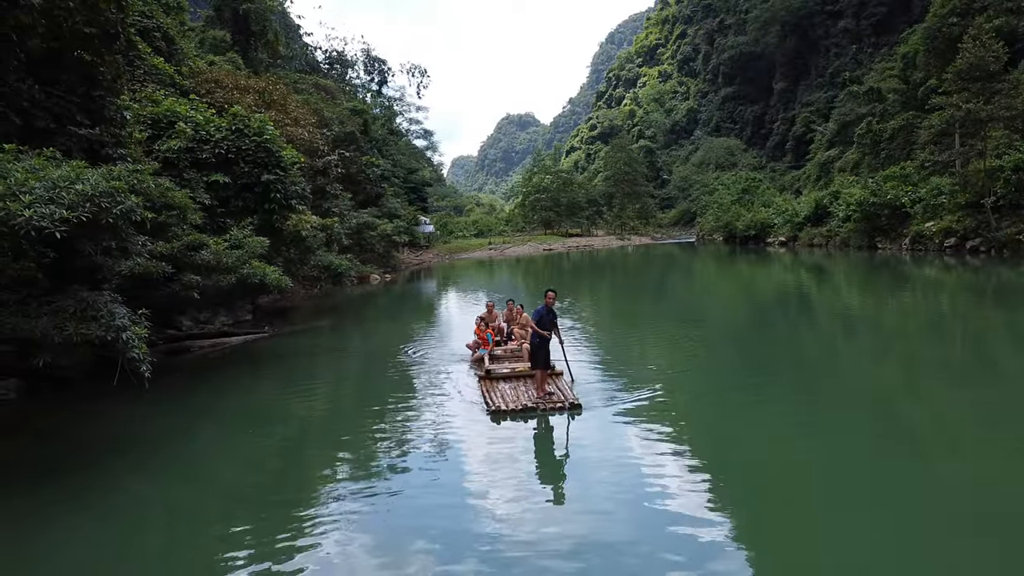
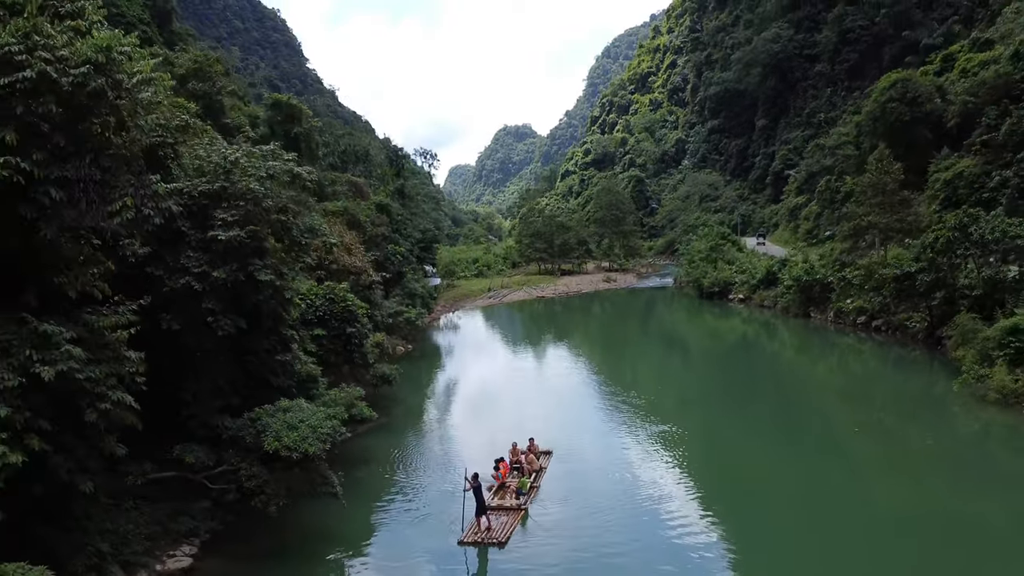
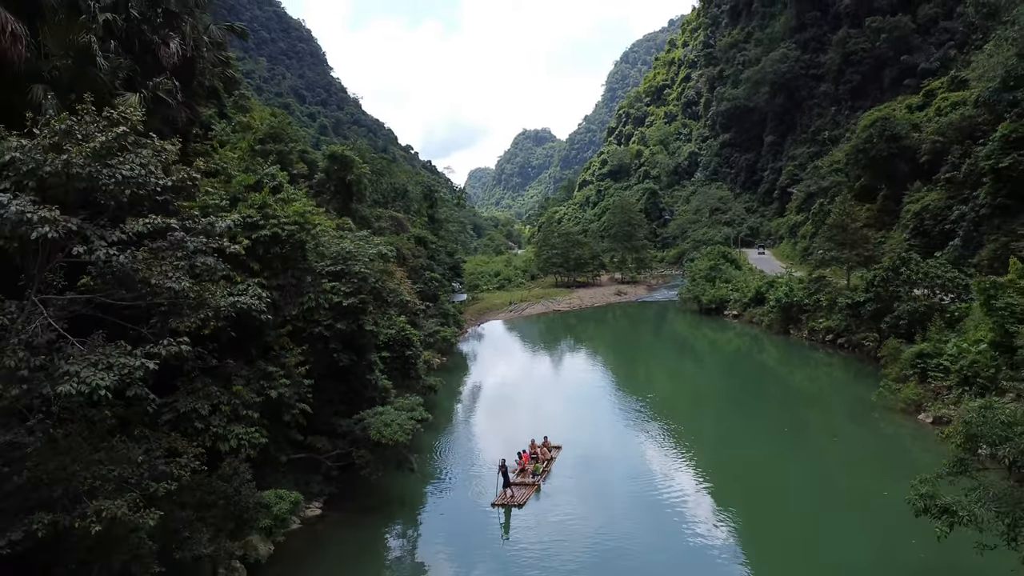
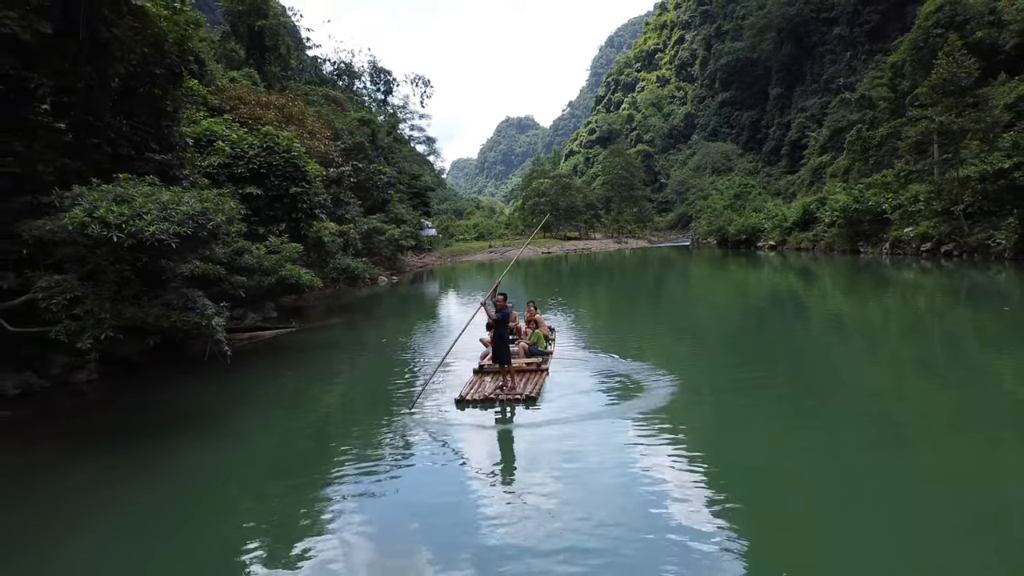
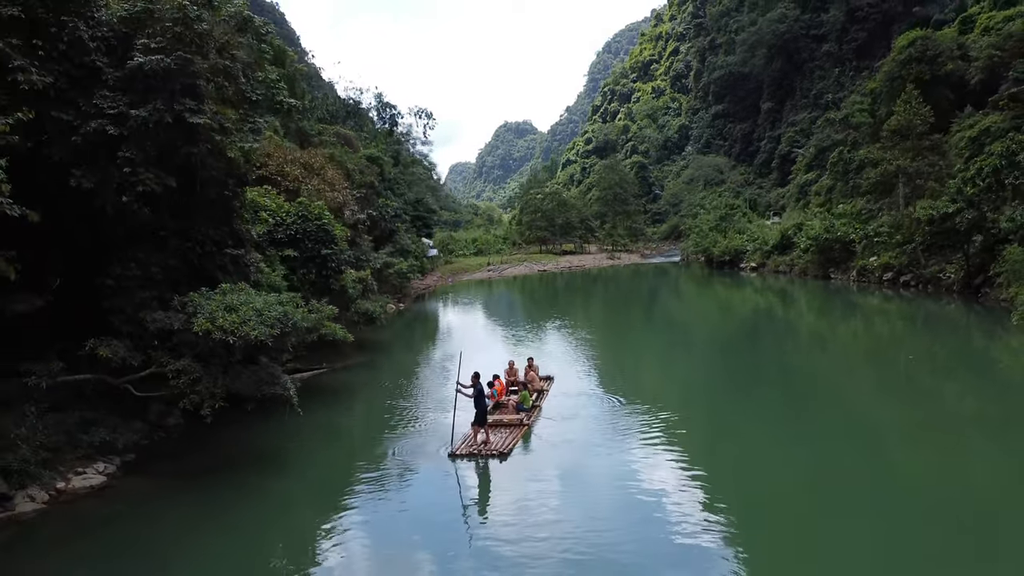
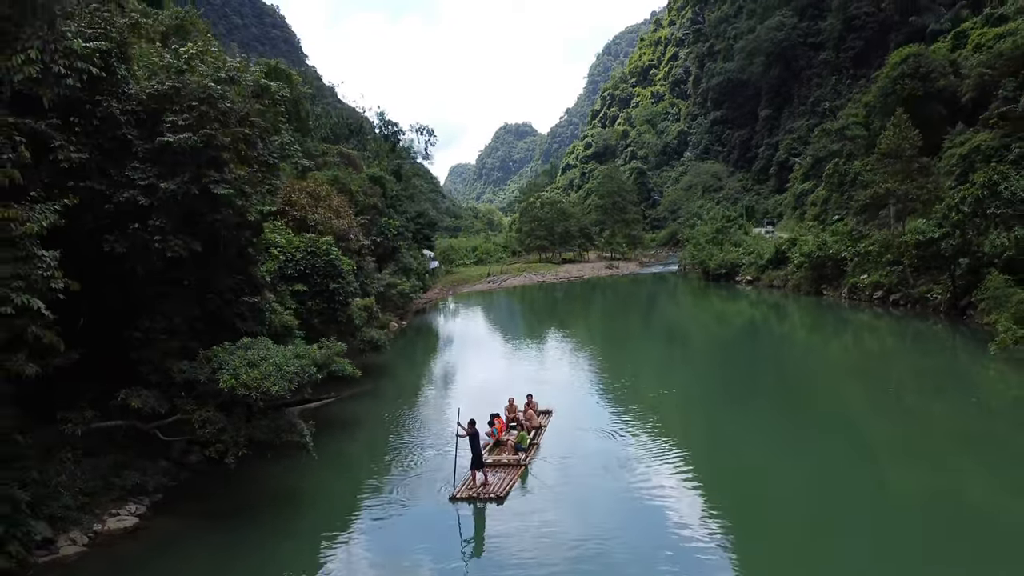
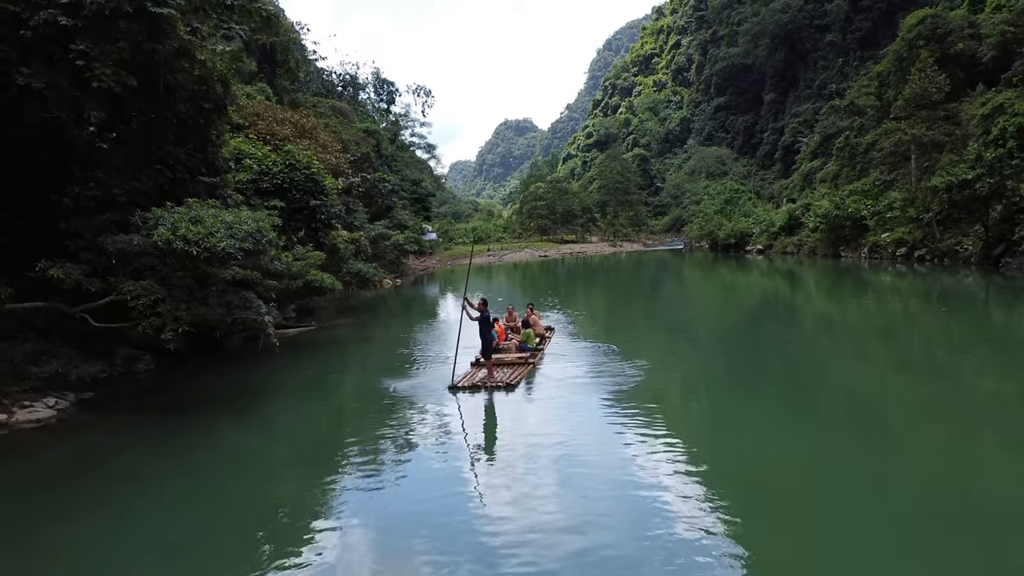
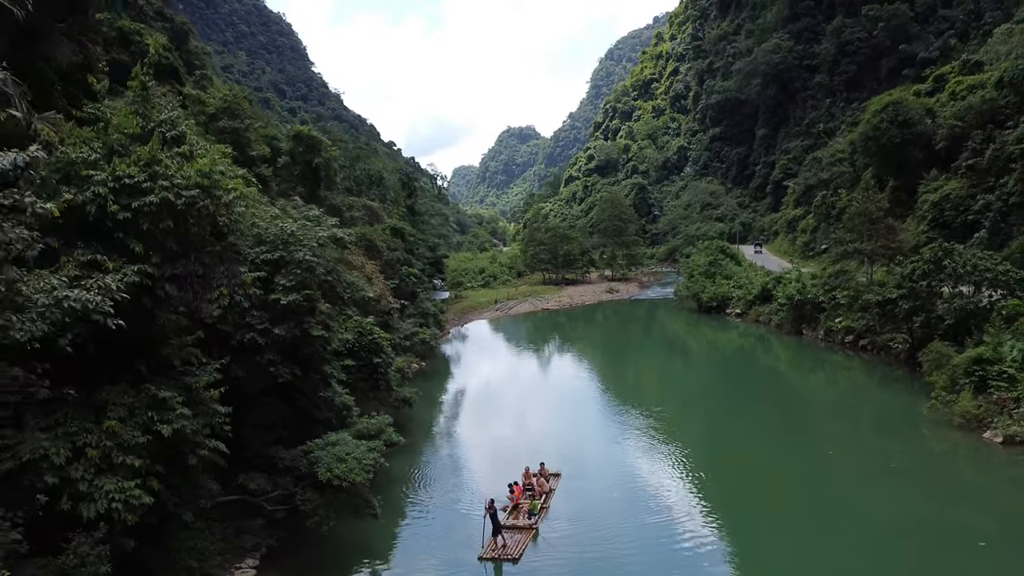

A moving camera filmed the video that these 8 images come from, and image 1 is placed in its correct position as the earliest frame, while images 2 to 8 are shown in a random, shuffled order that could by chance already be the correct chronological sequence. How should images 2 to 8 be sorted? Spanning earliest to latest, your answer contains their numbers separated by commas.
4, 7, 5, 6, 2, 8, 3
